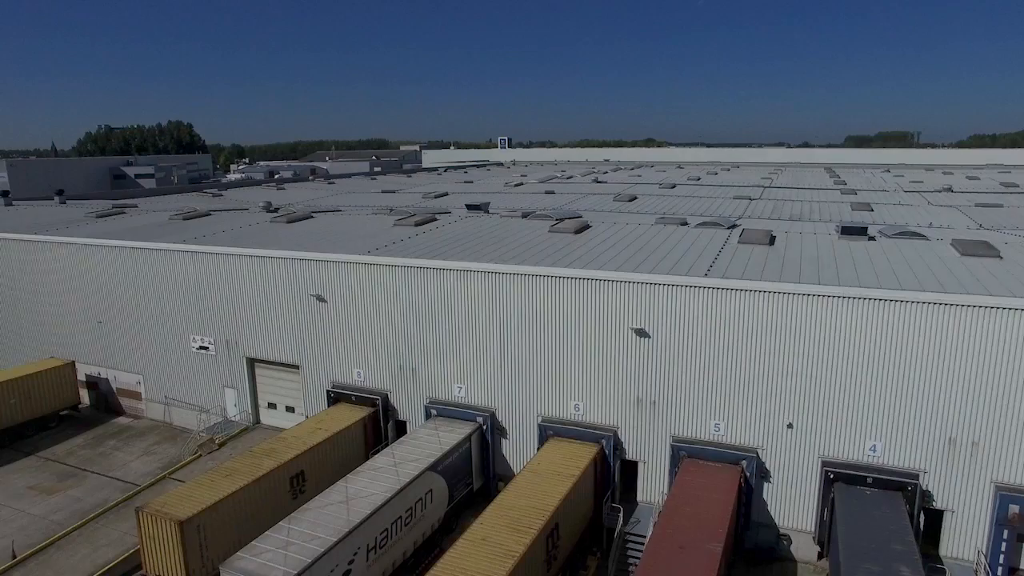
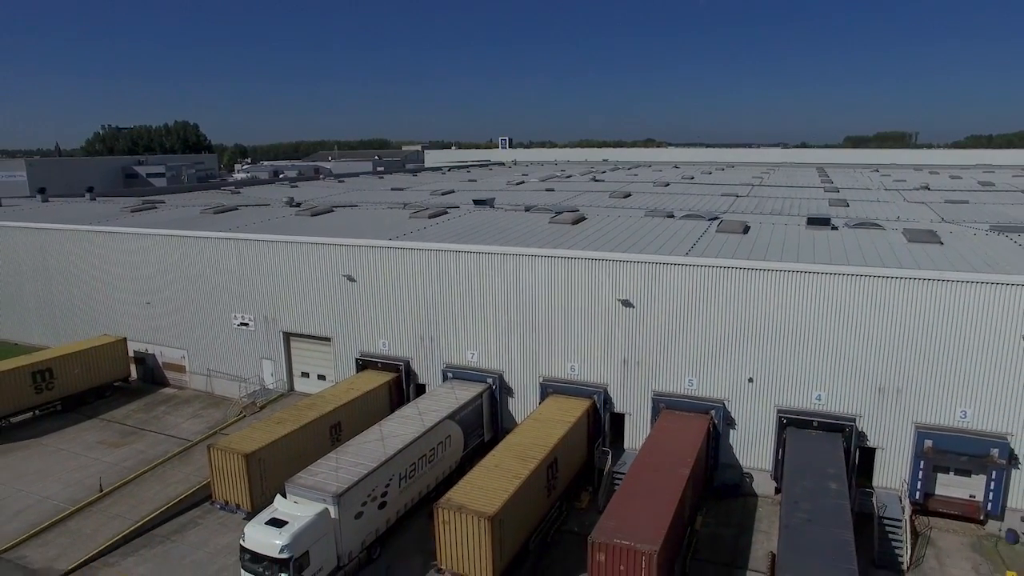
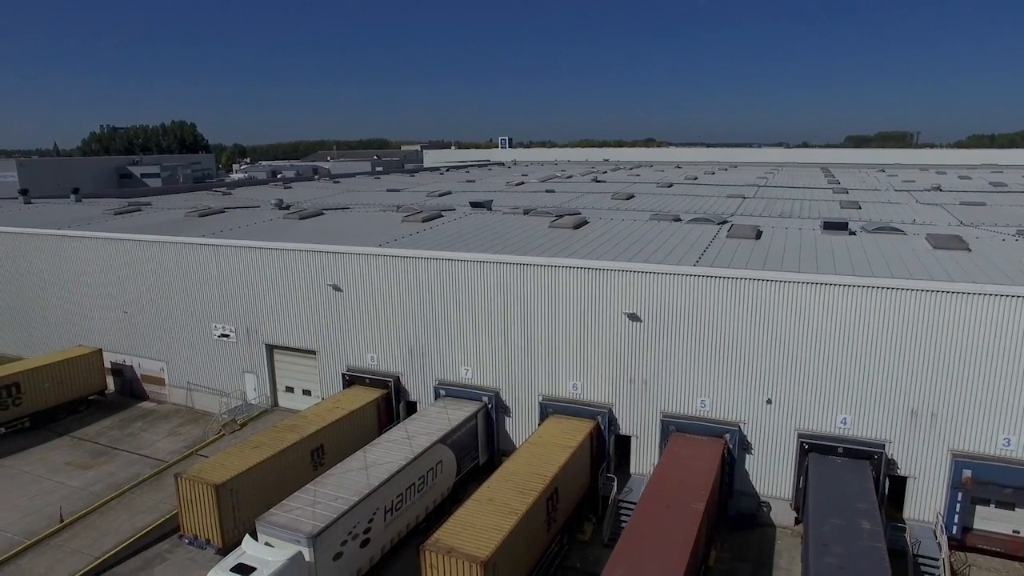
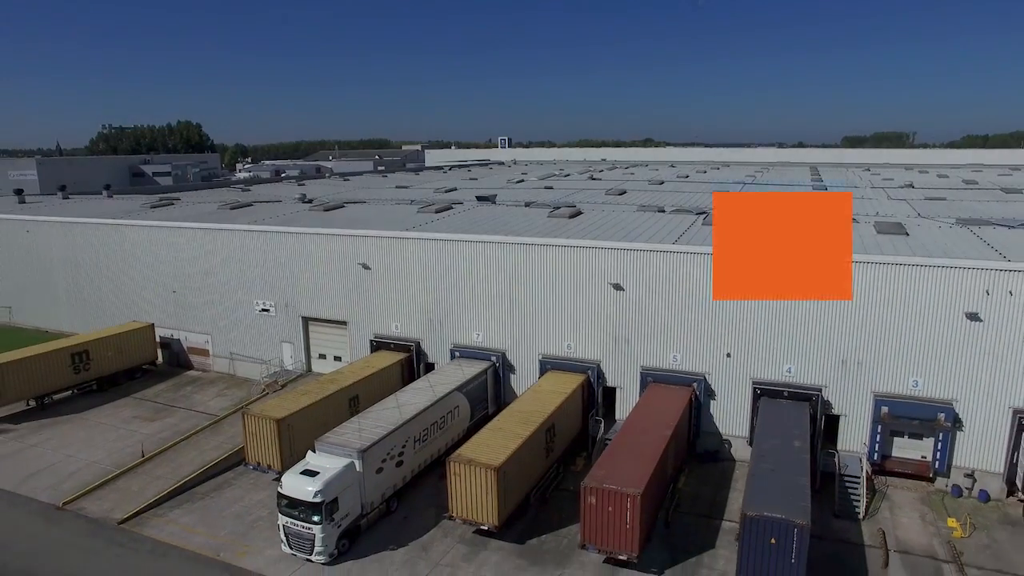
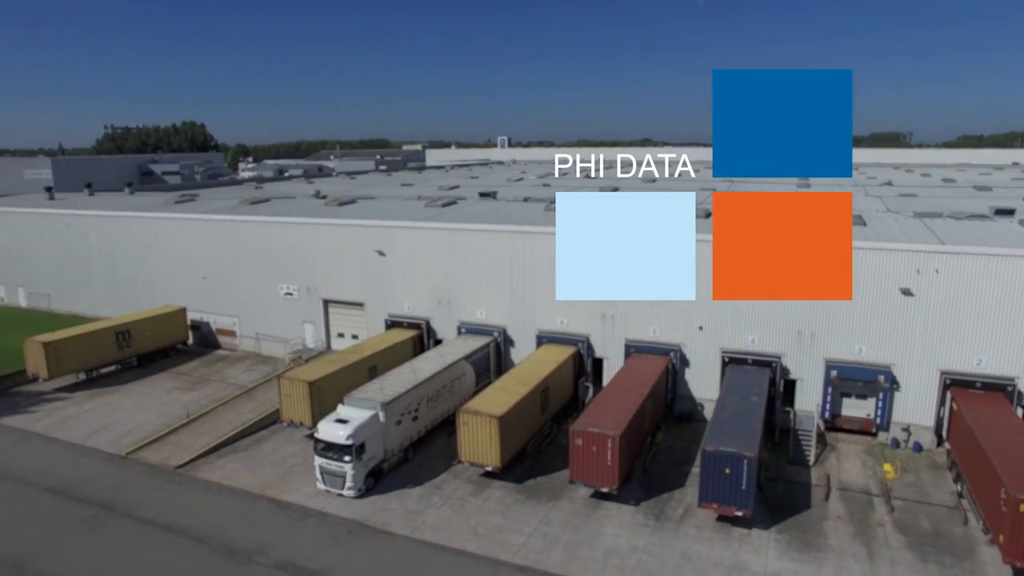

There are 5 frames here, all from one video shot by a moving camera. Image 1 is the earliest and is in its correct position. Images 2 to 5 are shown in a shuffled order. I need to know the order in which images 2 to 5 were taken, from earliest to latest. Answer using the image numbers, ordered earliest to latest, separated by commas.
3, 2, 4, 5
